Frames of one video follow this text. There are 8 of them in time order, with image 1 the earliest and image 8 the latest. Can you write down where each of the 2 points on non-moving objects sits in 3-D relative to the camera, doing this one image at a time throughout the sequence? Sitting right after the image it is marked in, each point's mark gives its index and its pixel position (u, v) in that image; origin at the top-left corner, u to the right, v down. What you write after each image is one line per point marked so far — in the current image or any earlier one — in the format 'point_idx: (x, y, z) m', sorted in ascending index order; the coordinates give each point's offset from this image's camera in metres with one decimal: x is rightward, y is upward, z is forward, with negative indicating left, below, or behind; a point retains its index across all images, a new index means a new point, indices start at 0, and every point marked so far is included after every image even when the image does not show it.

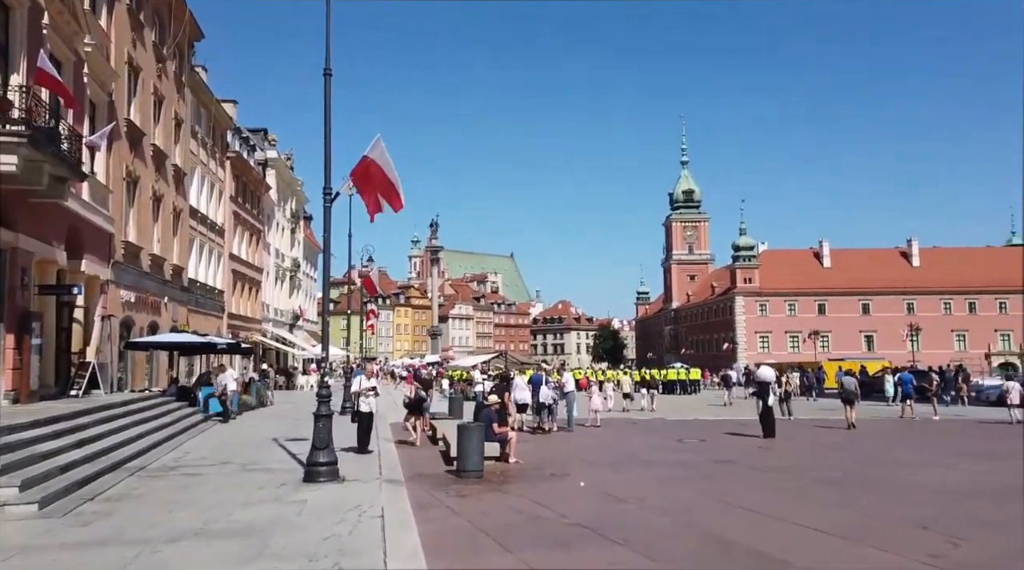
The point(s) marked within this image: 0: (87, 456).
0: (-6.6, -2.7, +12.7) m
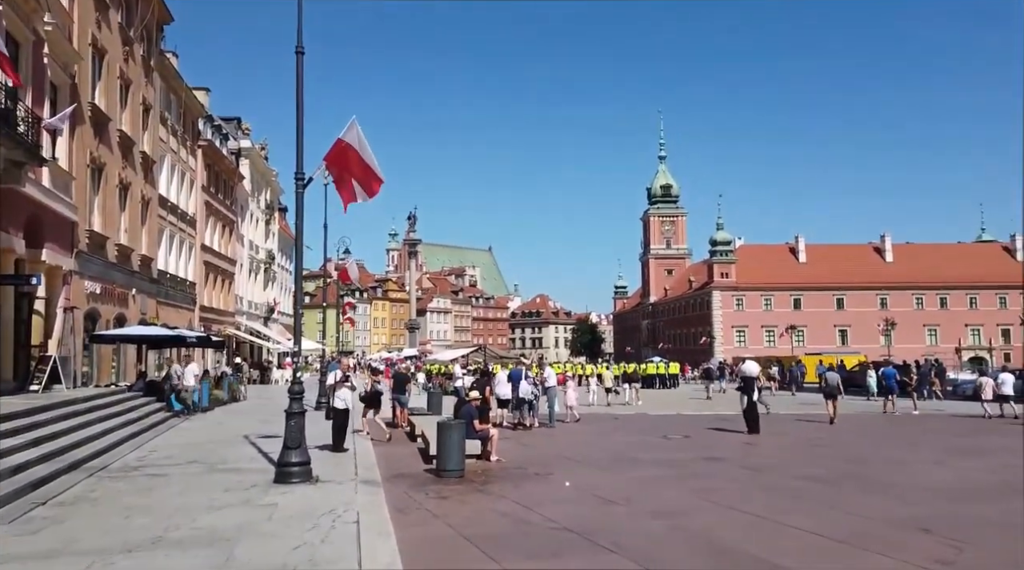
0: (-6.9, -2.5, +11.9) m
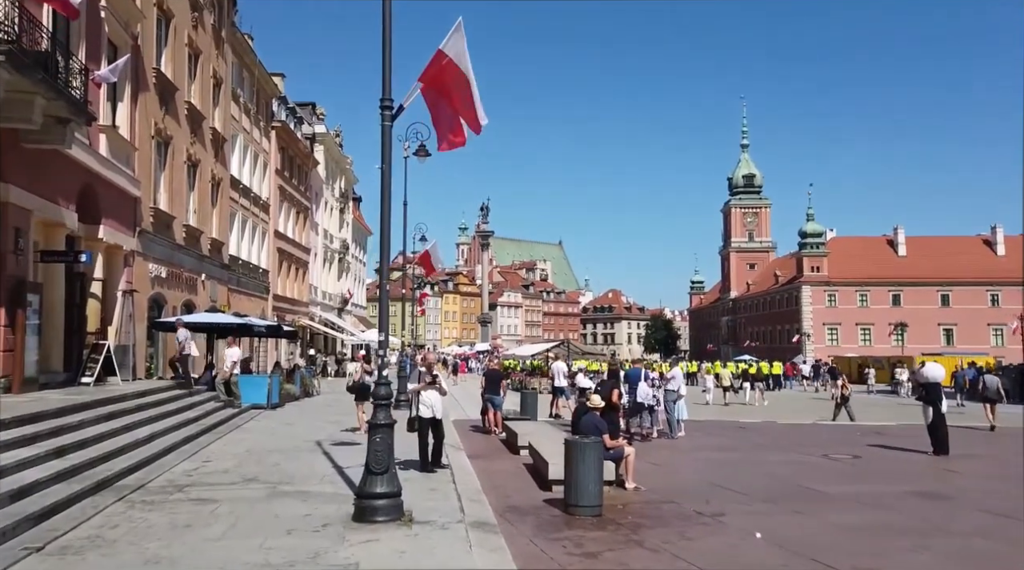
0: (-5.2, -2.1, +9.3) m
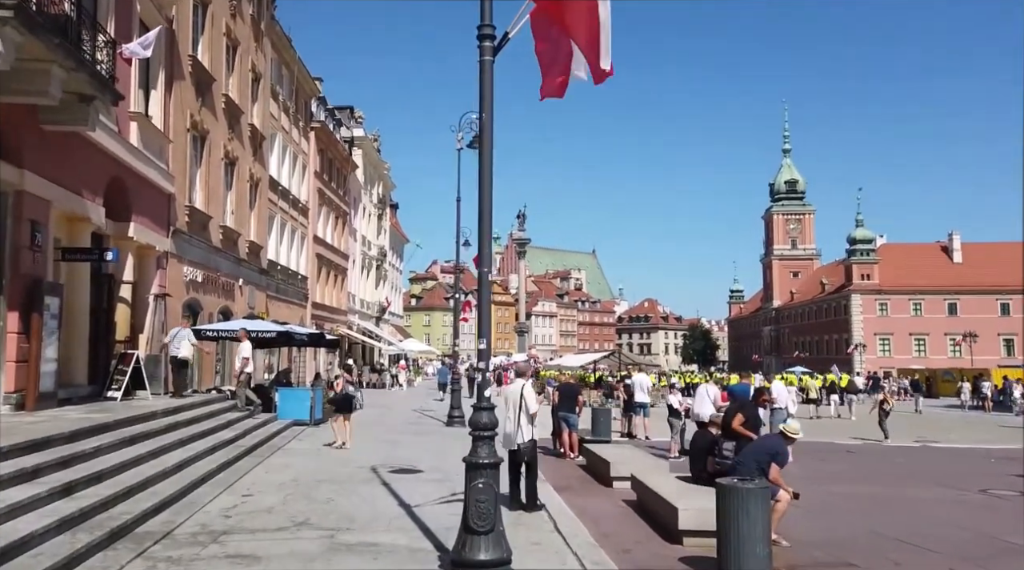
0: (-4.0, -2.1, +7.3) m
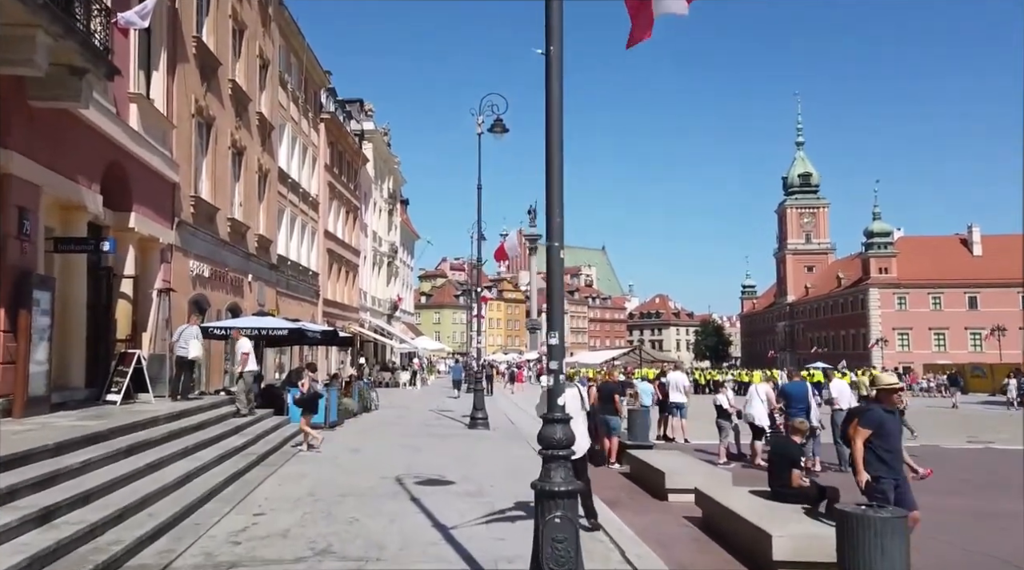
0: (-3.5, -2.0, +6.0) m
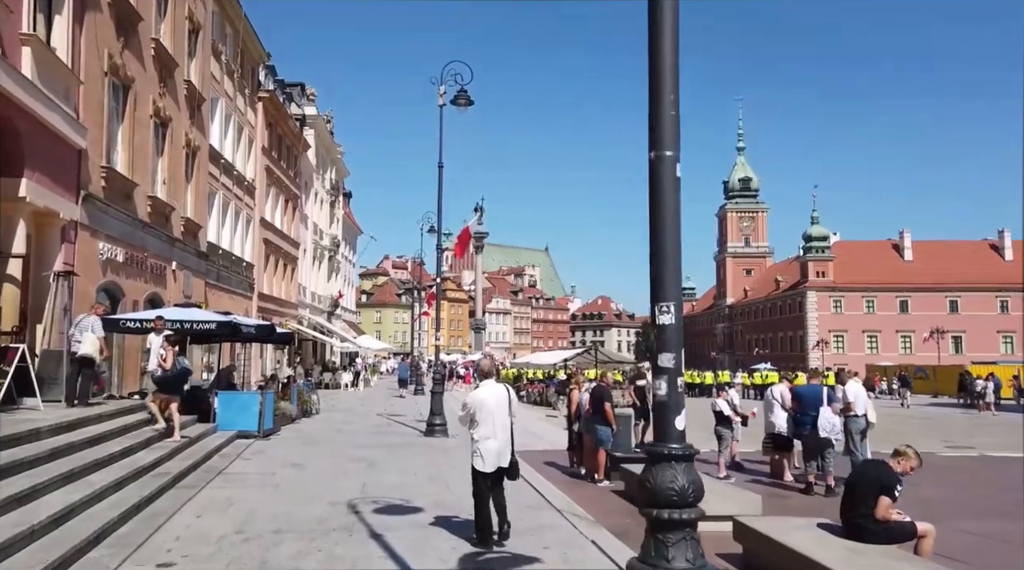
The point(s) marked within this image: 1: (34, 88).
0: (-3.2, -1.7, +3.5) m
1: (-7.9, +3.3, +13.6) m
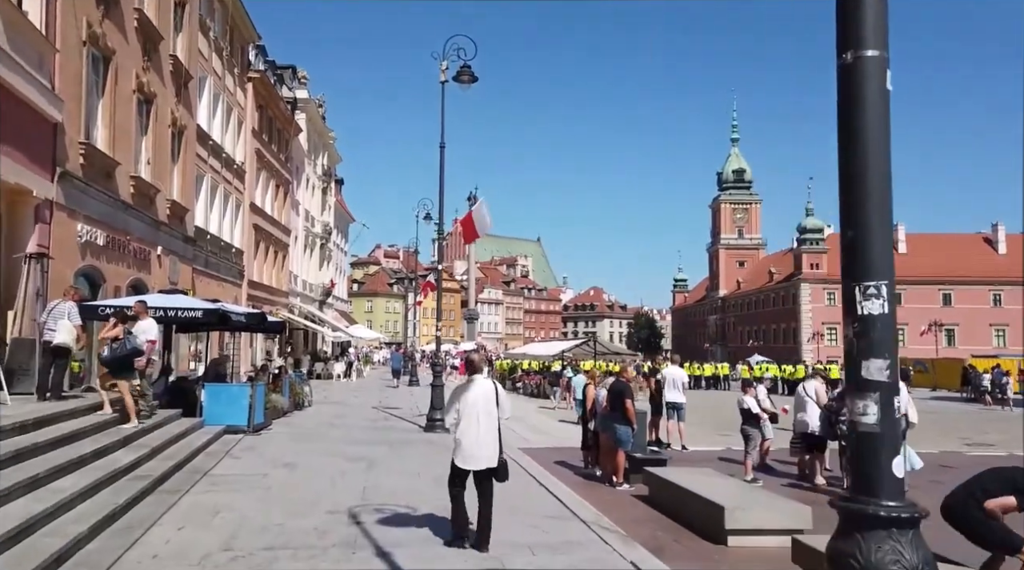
0: (-3.0, -1.6, +2.4) m
1: (-7.7, +3.5, +12.4) m
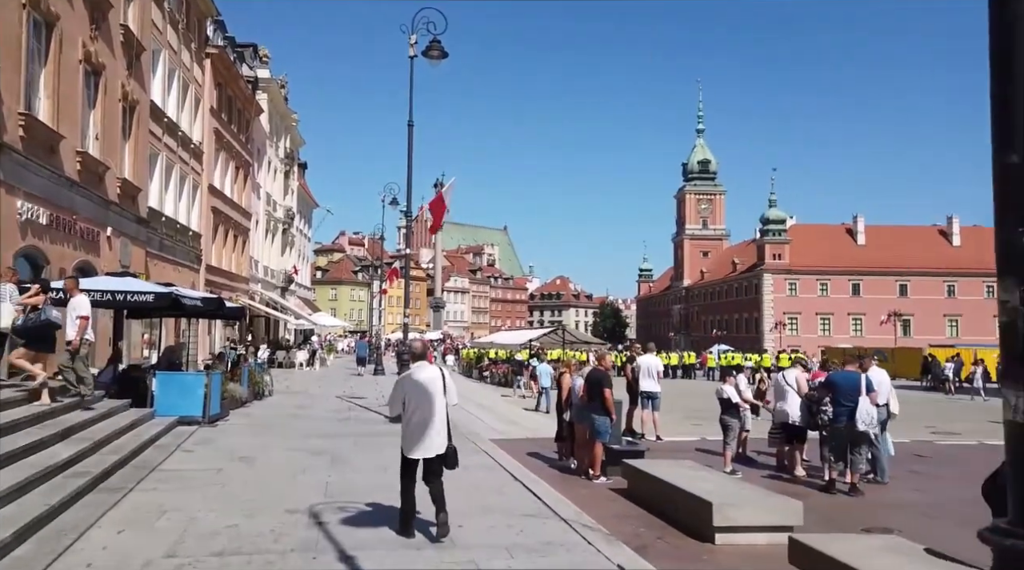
0: (-2.9, -1.5, +1.7) m
1: (-8.1, +3.8, +11.4) m
